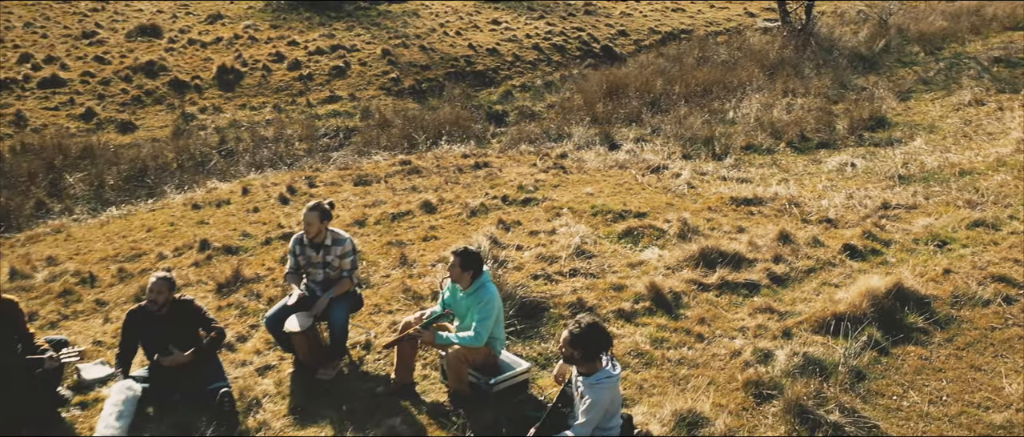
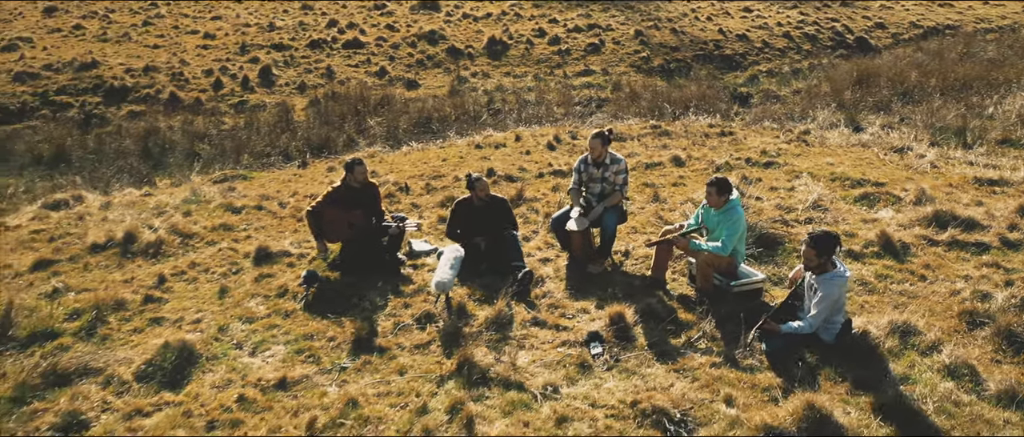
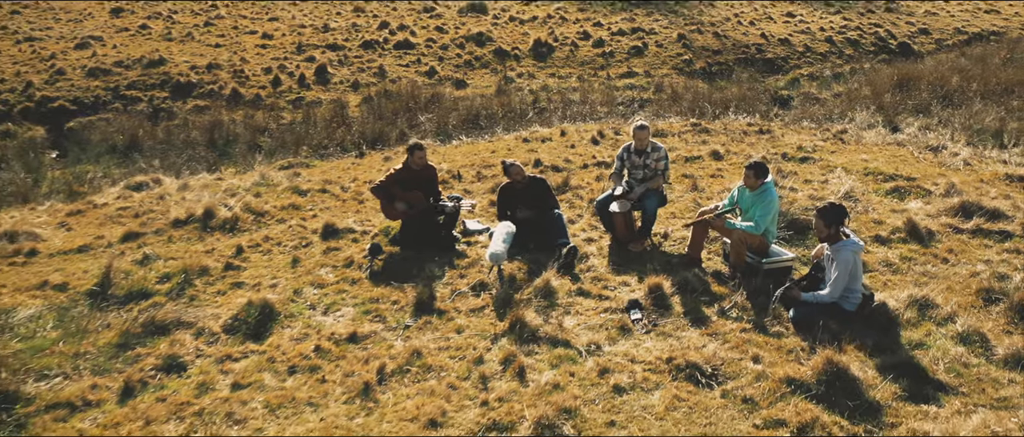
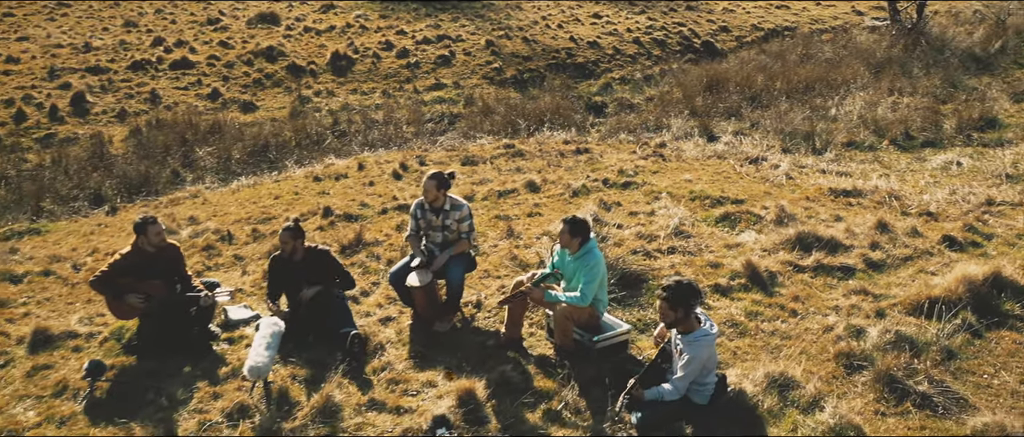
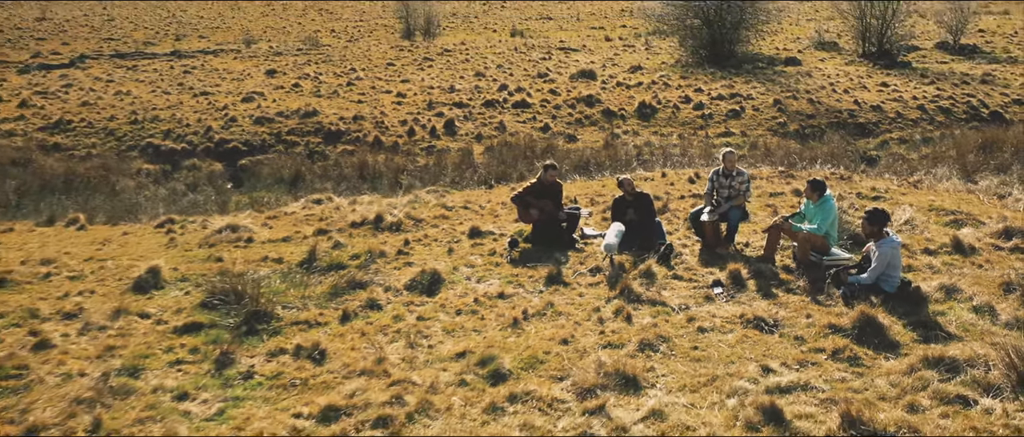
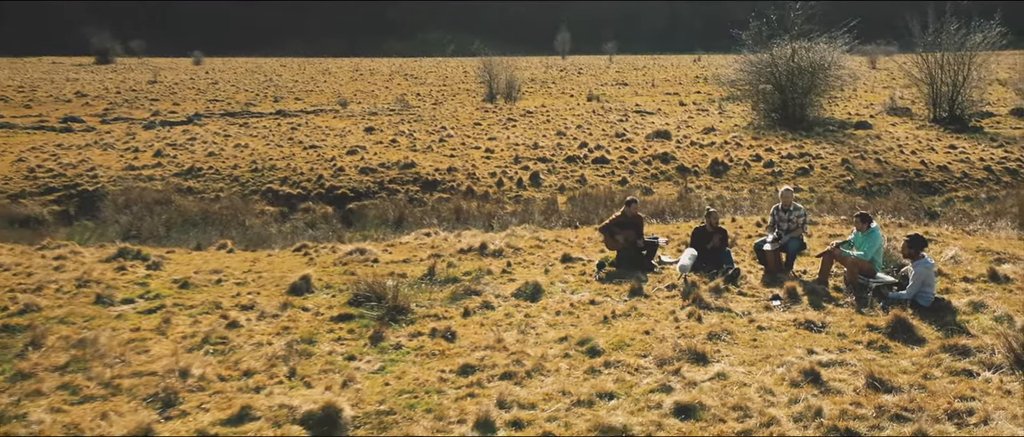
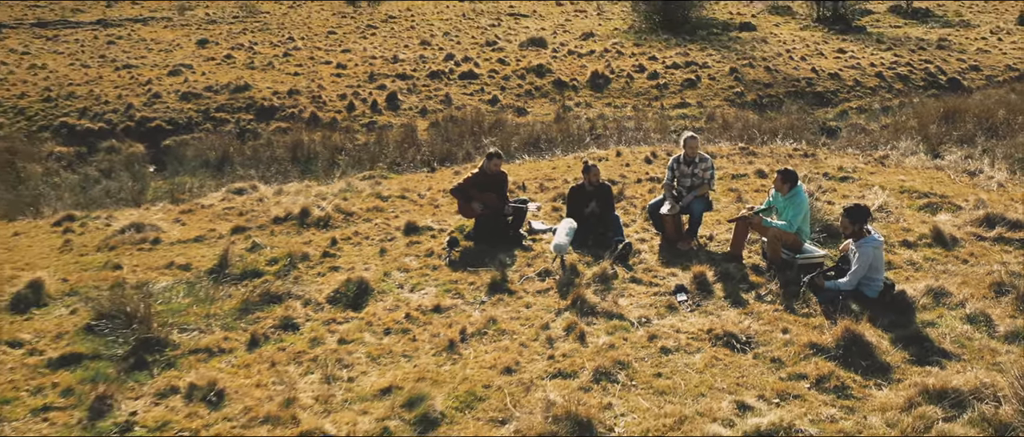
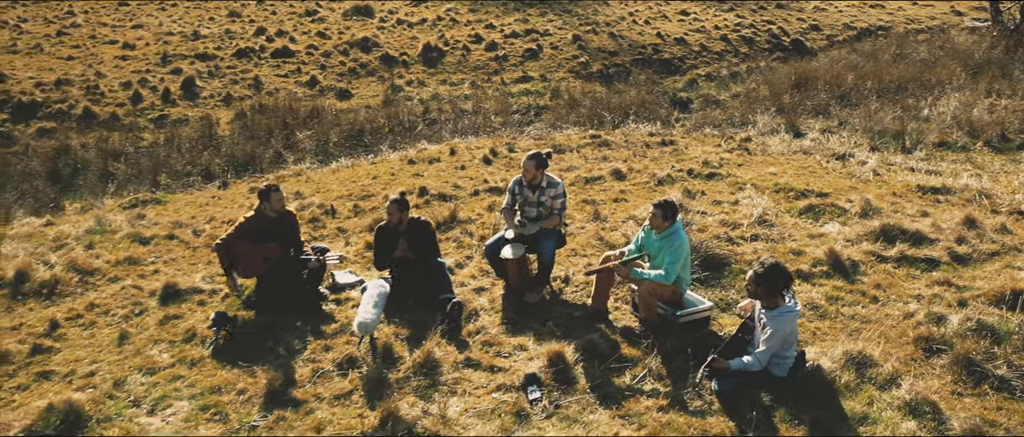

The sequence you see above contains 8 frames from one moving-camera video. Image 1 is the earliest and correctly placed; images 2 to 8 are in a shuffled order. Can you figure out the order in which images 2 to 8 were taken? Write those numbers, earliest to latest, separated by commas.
4, 8, 2, 3, 7, 5, 6
